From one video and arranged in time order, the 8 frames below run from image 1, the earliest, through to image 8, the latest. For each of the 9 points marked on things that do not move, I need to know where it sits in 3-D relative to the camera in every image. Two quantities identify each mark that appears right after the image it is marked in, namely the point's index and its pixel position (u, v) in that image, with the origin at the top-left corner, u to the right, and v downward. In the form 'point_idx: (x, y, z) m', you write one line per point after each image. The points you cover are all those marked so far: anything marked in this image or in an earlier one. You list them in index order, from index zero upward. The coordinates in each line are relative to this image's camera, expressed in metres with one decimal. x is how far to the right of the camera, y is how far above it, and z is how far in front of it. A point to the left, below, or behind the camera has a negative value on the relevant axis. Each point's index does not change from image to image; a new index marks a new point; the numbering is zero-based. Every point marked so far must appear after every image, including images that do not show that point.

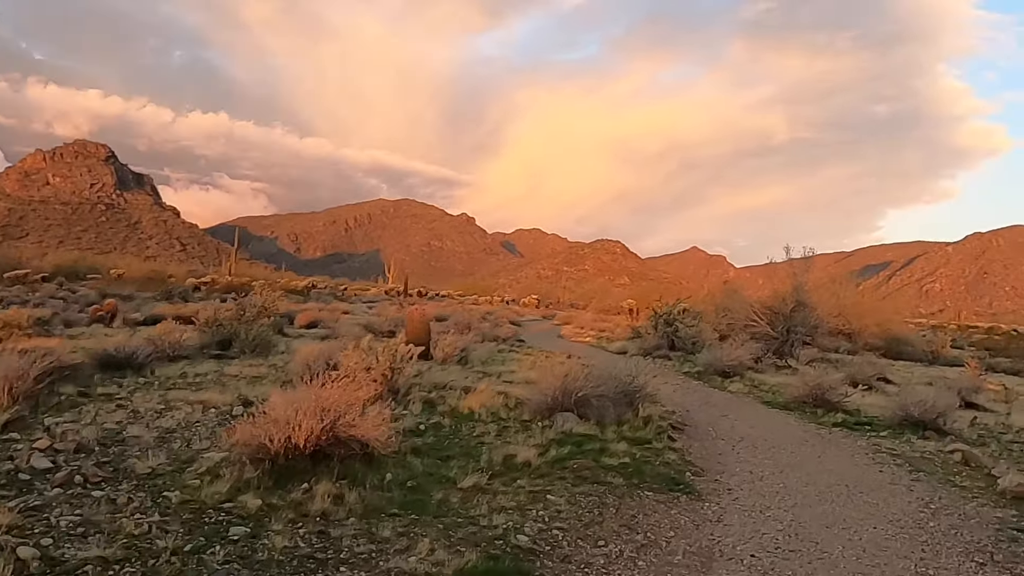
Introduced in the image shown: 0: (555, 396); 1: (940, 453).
0: (+0.6, -1.5, +10.4) m
1: (+5.7, -2.2, +10.1) m
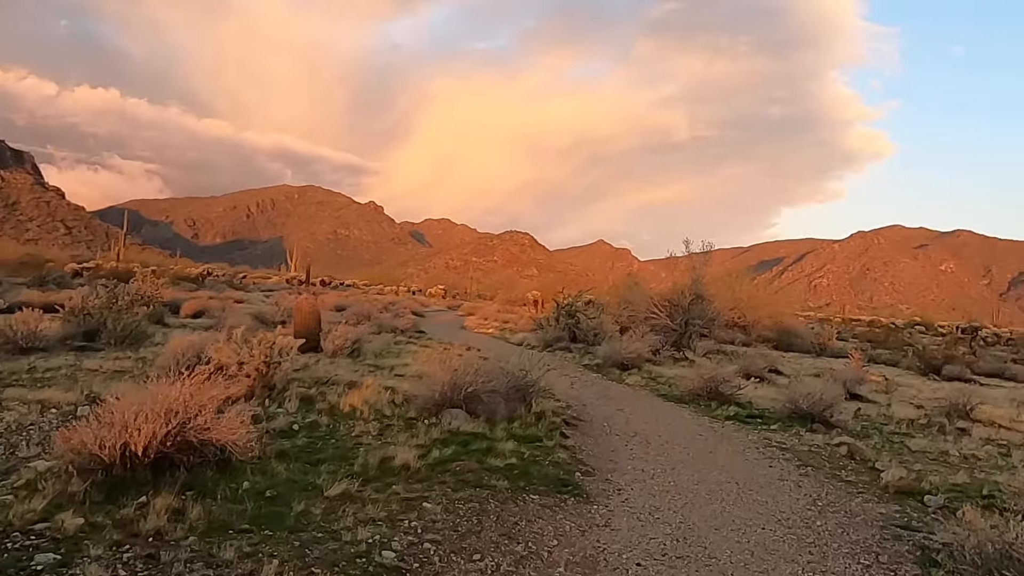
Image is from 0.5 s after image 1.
0: (-0.9, -1.3, +9.8) m
1: (+4.2, -2.1, +10.2) m
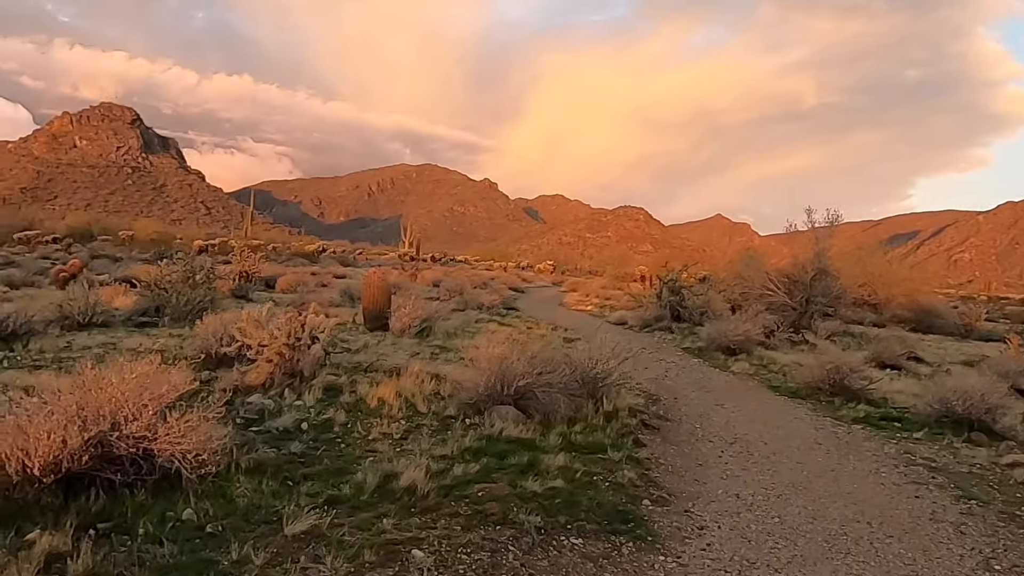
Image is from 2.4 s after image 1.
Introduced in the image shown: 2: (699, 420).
0: (-0.2, -1.0, +8.0) m
1: (+4.9, -1.8, +7.7) m
2: (+2.3, -1.6, +9.4) m
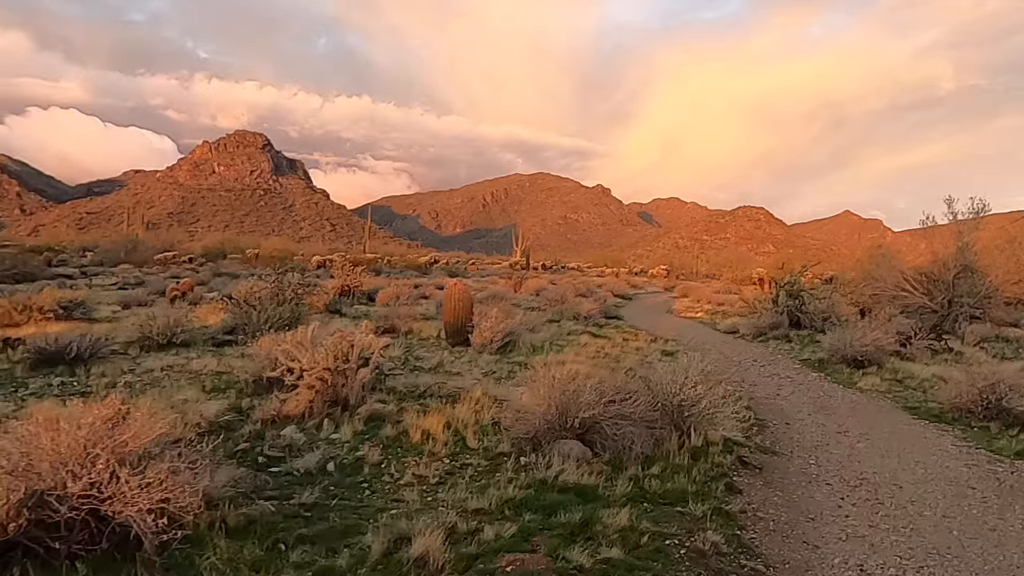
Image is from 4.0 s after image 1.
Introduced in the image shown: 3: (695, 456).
0: (+0.3, -1.1, +6.8) m
1: (+5.4, -1.8, +5.7) m
2: (+3.1, -1.7, +7.8) m
3: (+1.6, -1.5, +6.7) m
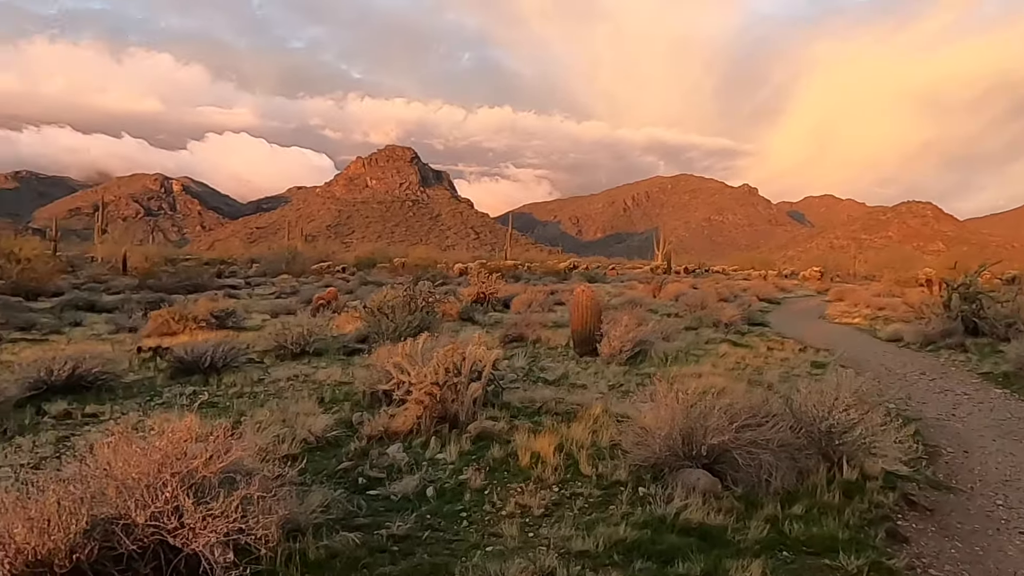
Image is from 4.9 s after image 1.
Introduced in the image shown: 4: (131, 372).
0: (+1.3, -1.2, +6.0) m
1: (+6.0, -1.8, +4.0) m
2: (+4.2, -1.7, +6.5) m
3: (+2.5, -1.5, +5.7) m
4: (-5.5, -1.2, +11.0) m
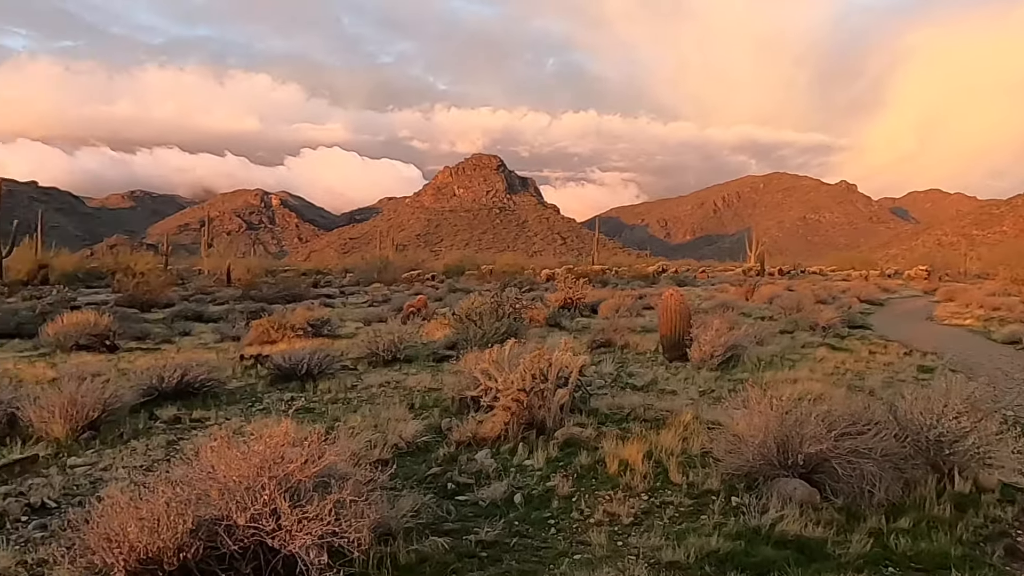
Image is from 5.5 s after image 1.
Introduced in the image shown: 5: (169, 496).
0: (+2.0, -1.2, +5.8) m
1: (+6.4, -1.7, +3.2) m
2: (+4.9, -1.7, +5.9) m
3: (+3.2, -1.5, +5.4) m
4: (-4.2, -1.4, +11.5) m
5: (-1.9, -1.1, +4.2) m
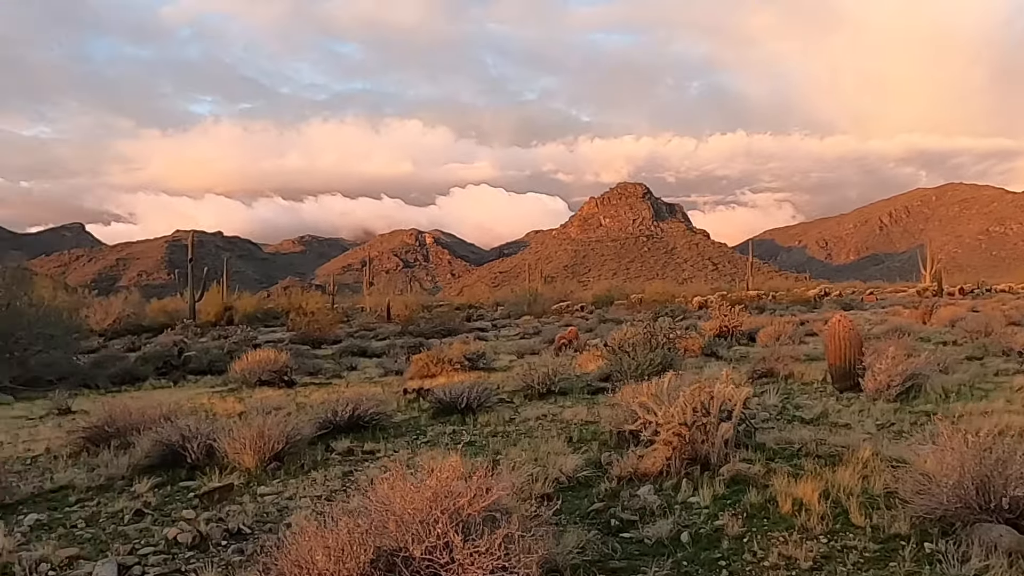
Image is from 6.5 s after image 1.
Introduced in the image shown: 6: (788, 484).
0: (+3.1, -1.4, +5.3) m
1: (+7.0, -1.7, +1.9) m
2: (+6.0, -1.8, +4.8) m
3: (+4.3, -1.7, +4.6) m
4: (-1.8, -2.0, +12.1) m
5: (-0.9, -1.4, +4.4) m
6: (+2.3, -1.6, +6.3) m
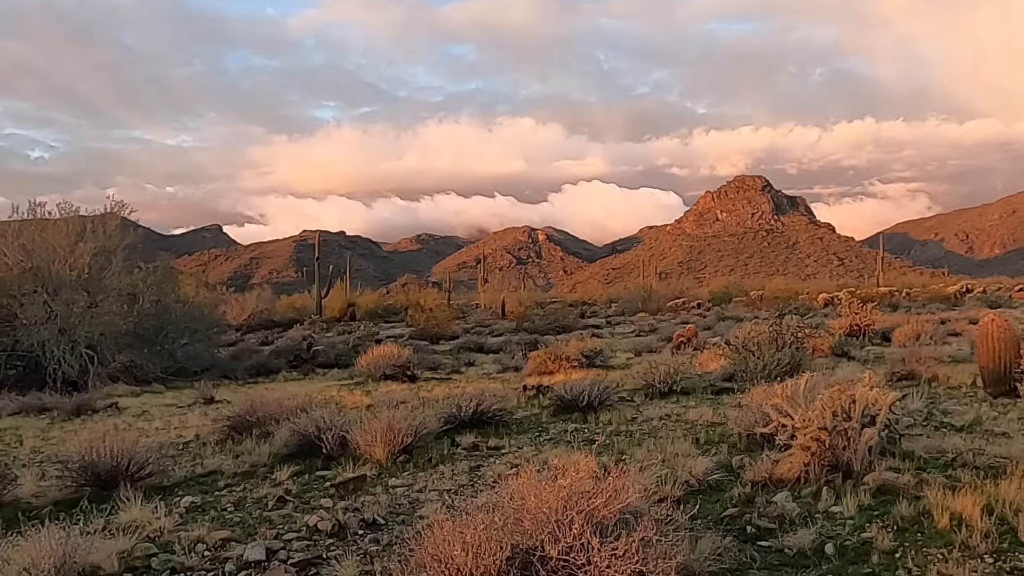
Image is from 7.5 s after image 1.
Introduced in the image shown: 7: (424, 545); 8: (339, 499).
0: (+4.0, -1.4, +4.7) m
1: (+7.4, -1.7, +0.8) m
2: (+6.8, -1.8, +3.8) m
3: (+5.0, -1.6, +3.9) m
4: (+0.1, -1.9, +12.1) m
5: (-0.1, -1.4, +4.5) m
6: (+3.3, -1.6, +5.9) m
7: (-0.5, -1.6, +4.6) m
8: (-1.6, -2.0, +7.1) m
